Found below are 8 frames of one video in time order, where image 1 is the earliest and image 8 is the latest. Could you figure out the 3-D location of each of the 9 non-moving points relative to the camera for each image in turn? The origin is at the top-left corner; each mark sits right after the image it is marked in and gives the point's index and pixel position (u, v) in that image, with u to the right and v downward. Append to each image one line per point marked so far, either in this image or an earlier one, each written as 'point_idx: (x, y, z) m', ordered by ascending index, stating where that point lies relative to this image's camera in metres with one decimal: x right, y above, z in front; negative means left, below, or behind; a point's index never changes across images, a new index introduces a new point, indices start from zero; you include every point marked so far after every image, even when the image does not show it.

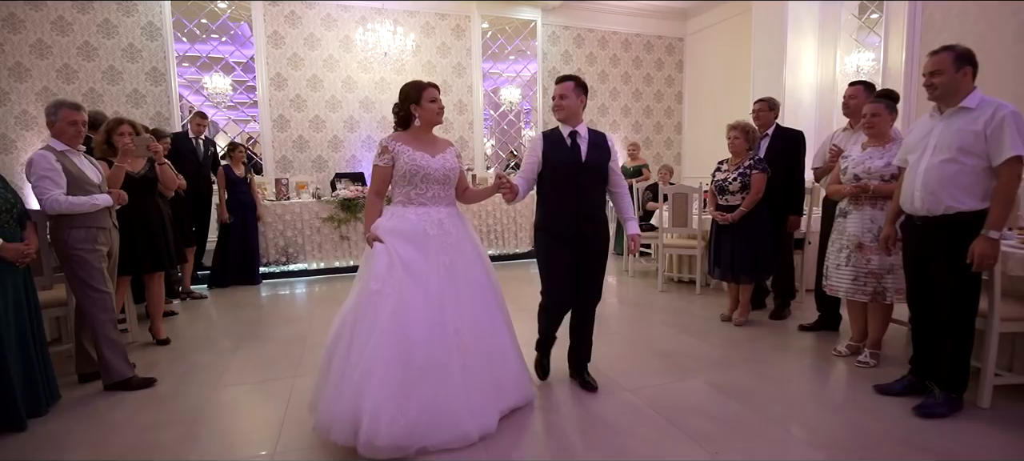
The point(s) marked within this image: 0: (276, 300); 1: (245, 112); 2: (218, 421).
0: (-2.4, -0.7, +4.5) m
1: (-4.3, +2.0, +7.0) m
2: (-1.6, -1.0, +2.4) m
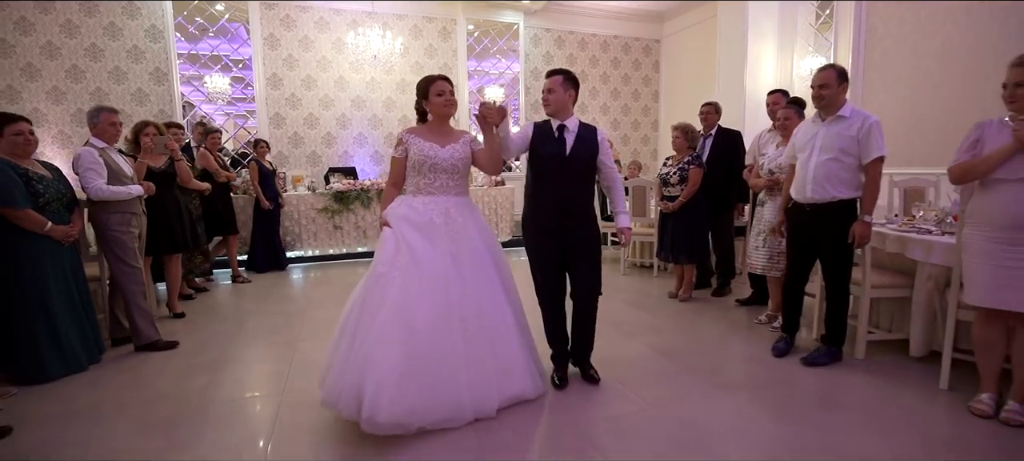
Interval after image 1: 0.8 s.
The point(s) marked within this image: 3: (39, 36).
0: (-2.6, -0.6, +5.0) m
1: (-4.6, +2.1, +7.4) m
2: (-1.8, -0.9, +2.9) m
3: (-6.8, +2.8, +6.5) m
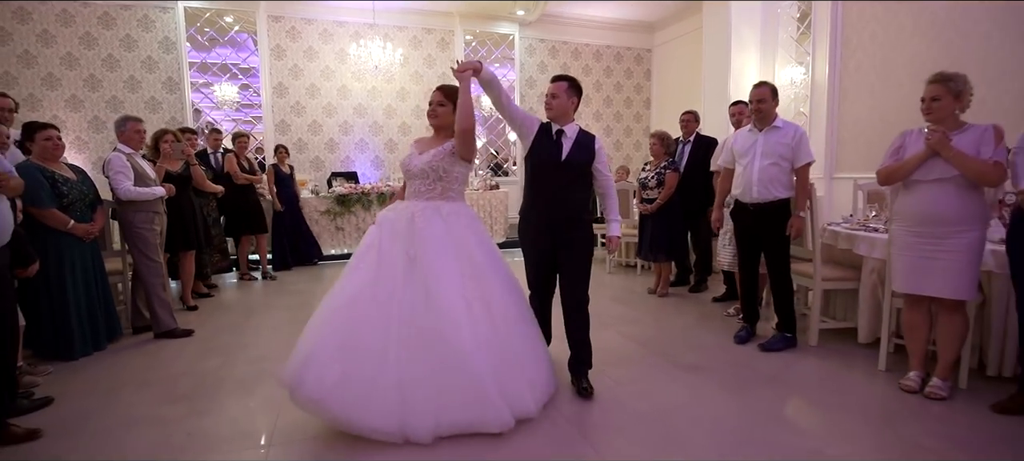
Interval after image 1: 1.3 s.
0: (-2.7, -0.6, +5.3) m
1: (-4.7, +2.1, +7.7) m
2: (-1.9, -0.9, +3.2) m
3: (-6.9, +2.8, +6.9) m
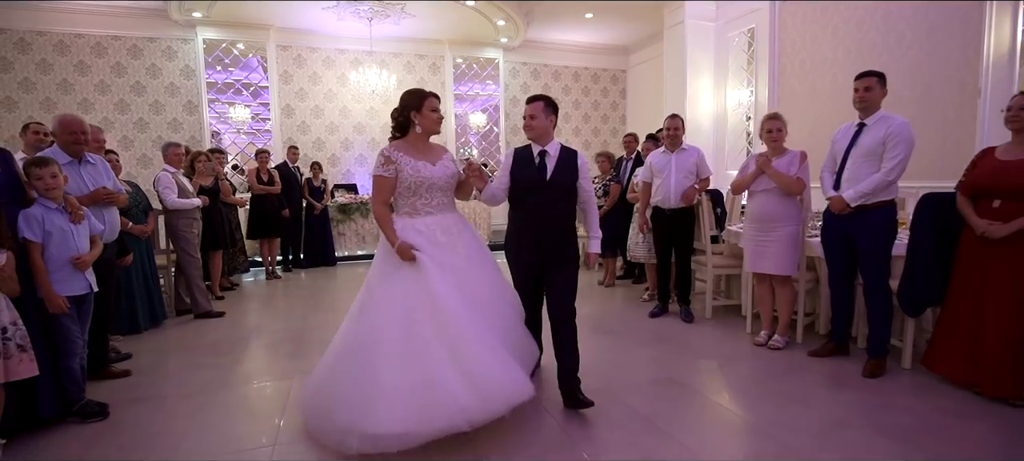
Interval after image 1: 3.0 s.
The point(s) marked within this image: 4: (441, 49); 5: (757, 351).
0: (-3.0, -0.6, +6.2) m
1: (-5.0, +2.0, +8.6) m
2: (-2.2, -0.9, +4.0) m
3: (-7.3, +2.7, +7.8) m
4: (-1.5, +3.9, +9.6) m
5: (+1.7, -0.9, +3.2) m
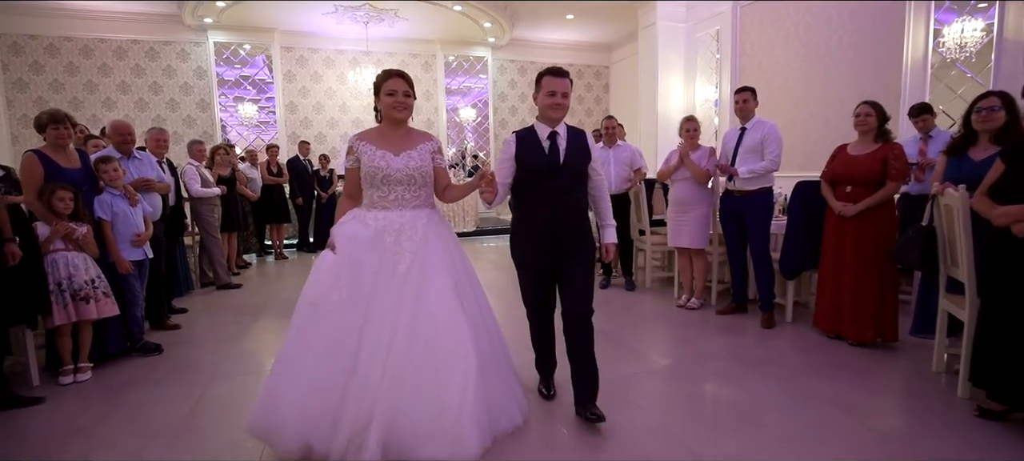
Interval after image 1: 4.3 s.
0: (-3.3, -0.4, +6.9) m
1: (-5.3, +2.2, +9.3) m
2: (-2.5, -0.7, +4.8) m
3: (-7.5, +2.9, +8.5) m
4: (-1.8, +4.2, +10.2) m
5: (+1.4, -0.7, +3.9) m
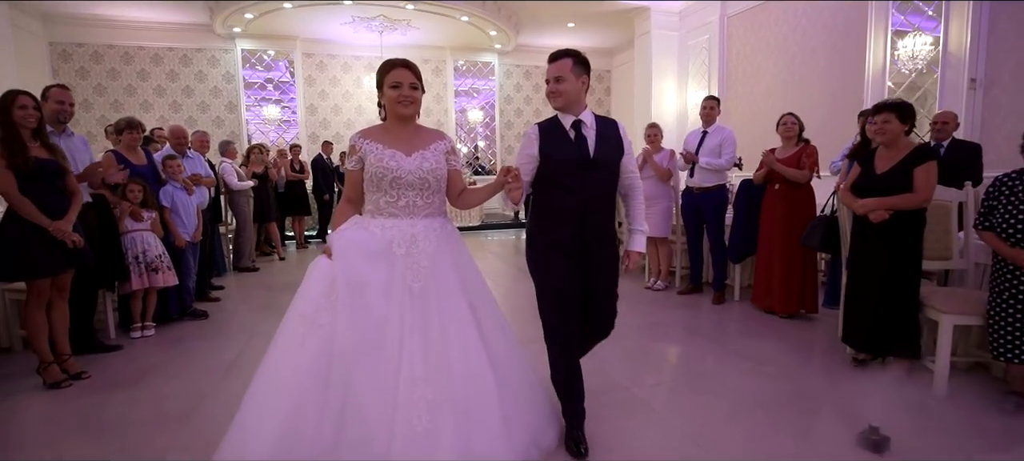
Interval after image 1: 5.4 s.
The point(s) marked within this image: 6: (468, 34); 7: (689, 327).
0: (-3.3, -0.3, +7.6) m
1: (-5.2, +2.4, +10.1) m
2: (-2.6, -0.6, +5.5) m
3: (-7.5, +3.1, +9.3) m
4: (-1.7, +4.3, +10.9) m
5: (+1.3, -0.6, +4.5) m
6: (-1.0, +4.3, +9.9) m
7: (+1.4, -0.8, +3.7) m
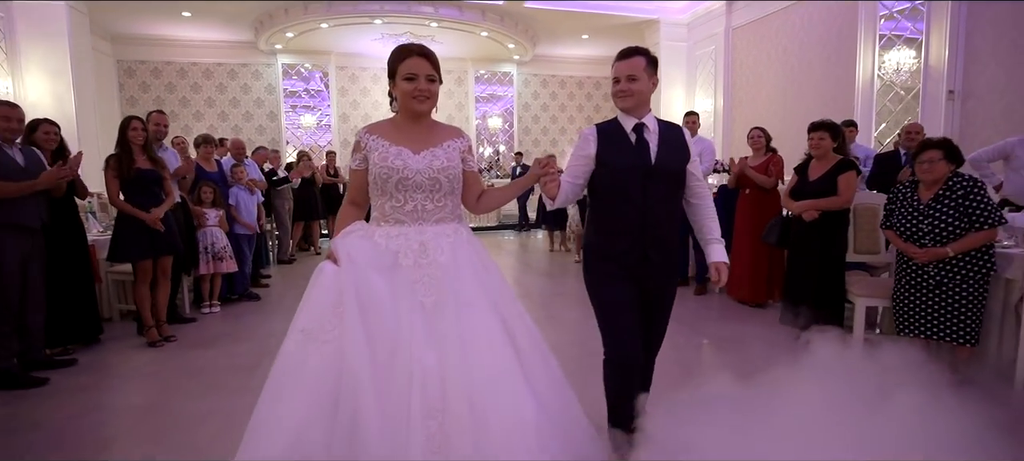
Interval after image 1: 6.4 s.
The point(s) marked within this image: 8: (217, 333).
0: (-3.1, -0.3, +8.4) m
1: (-4.8, +2.4, +11.0) m
2: (-2.5, -0.6, +6.2) m
3: (-7.1, +3.1, +10.4) m
4: (-1.2, +4.3, +11.6) m
5: (+1.4, -0.6, +5.0) m
6: (-0.6, +4.3, +10.5) m
7: (+1.5, -0.8, +4.2) m
8: (-2.5, -0.9, +3.9) m
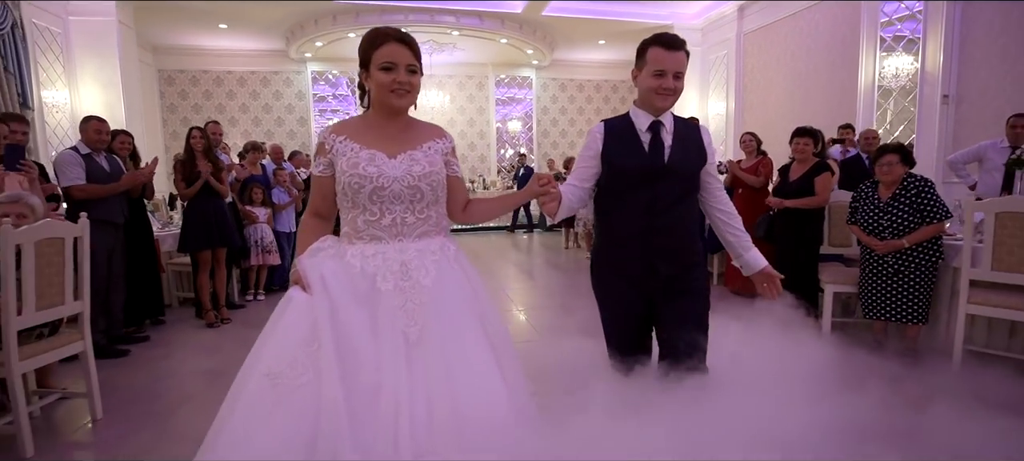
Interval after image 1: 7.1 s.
0: (-2.8, -0.2, +9.0) m
1: (-4.4, +2.5, +11.6) m
2: (-2.3, -0.5, +6.7) m
3: (-6.7, +3.2, +11.1) m
4: (-0.7, +4.3, +12.1) m
5: (+1.6, -0.6, +5.4) m
6: (-0.1, +4.3, +11.0) m
7: (+1.6, -0.8, +4.5) m
8: (-2.4, -0.9, +4.4) m
